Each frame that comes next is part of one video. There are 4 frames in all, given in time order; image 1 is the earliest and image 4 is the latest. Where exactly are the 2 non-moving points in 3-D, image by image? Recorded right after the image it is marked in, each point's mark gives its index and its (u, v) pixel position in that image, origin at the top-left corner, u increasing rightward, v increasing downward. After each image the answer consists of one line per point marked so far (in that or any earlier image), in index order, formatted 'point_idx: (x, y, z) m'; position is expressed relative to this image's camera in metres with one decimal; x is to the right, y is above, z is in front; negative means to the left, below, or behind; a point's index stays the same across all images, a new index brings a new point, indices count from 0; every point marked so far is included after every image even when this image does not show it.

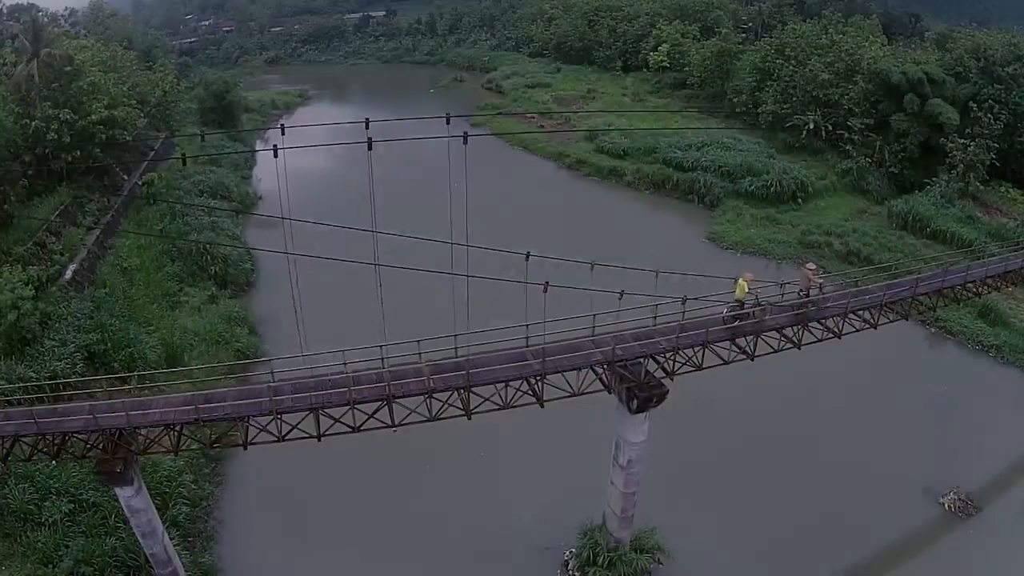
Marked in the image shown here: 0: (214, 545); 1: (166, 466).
0: (-7.1, -5.9, +18.5) m
1: (-8.7, -4.3, +19.4) m
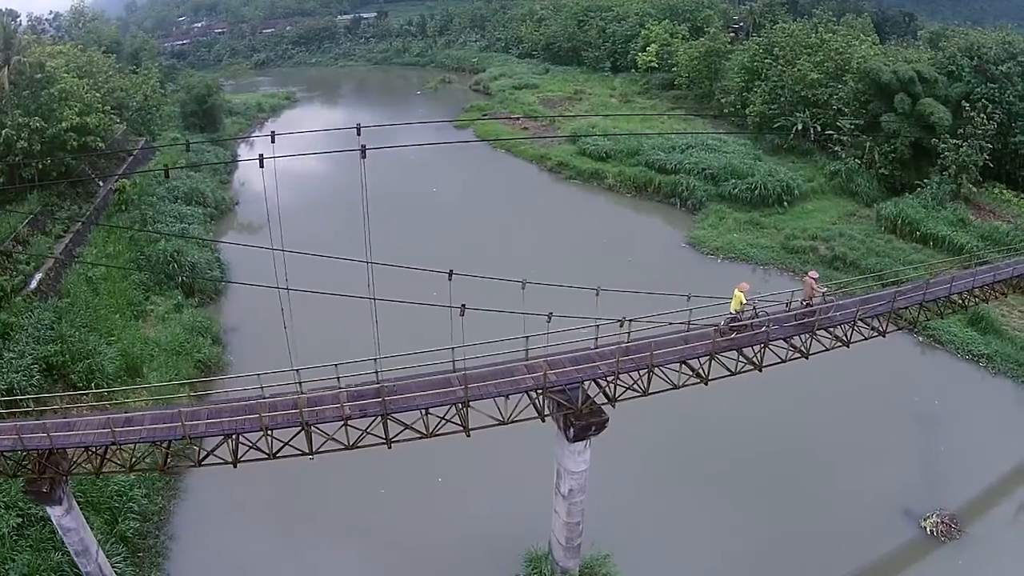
0: (-8.0, -6.2, +17.7) m
1: (-9.6, -4.6, +18.7) m
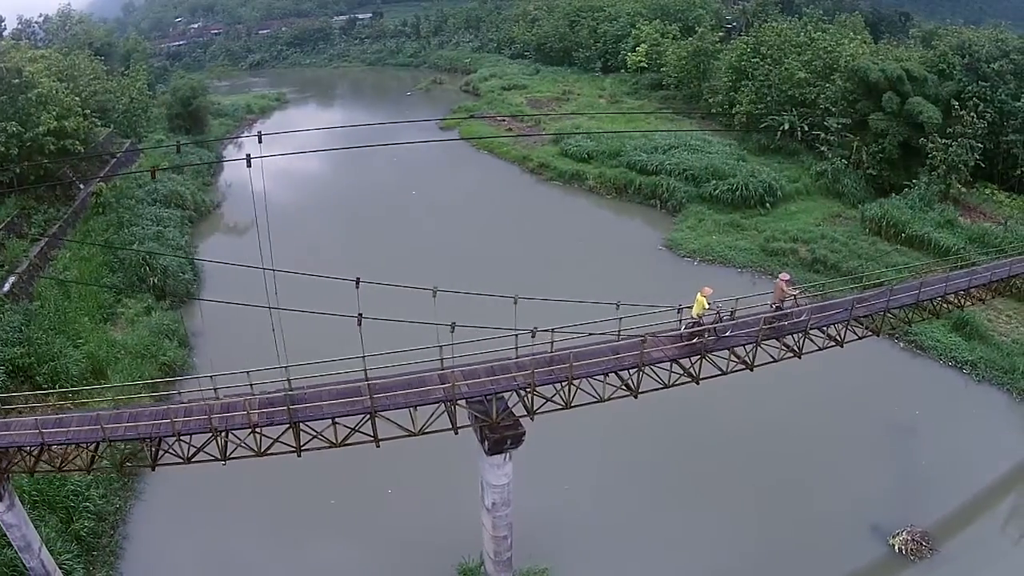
0: (-9.1, -6.3, +17.4) m
1: (-10.6, -4.7, +18.4) m
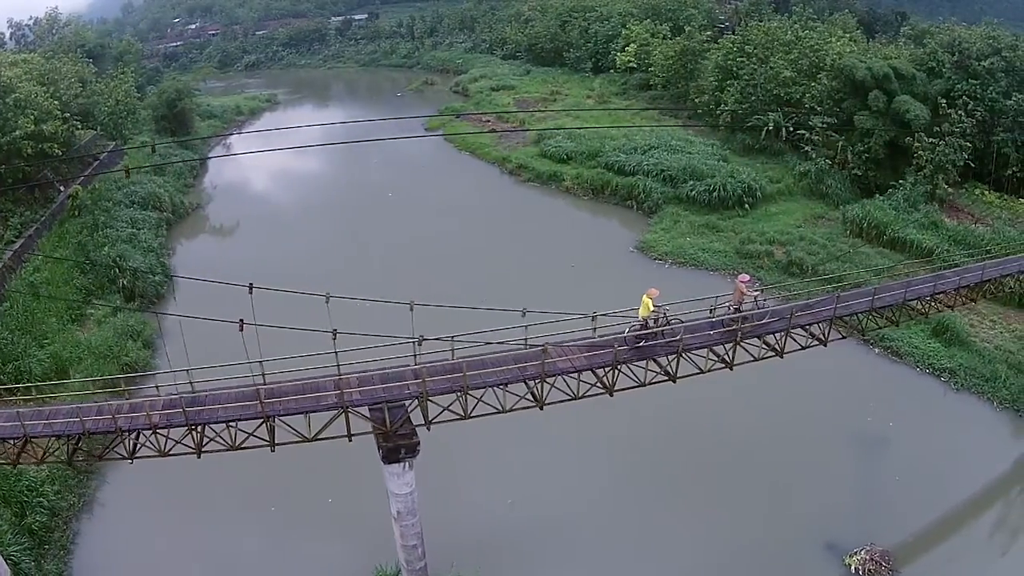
0: (-10.2, -6.4, +17.2) m
1: (-11.8, -4.8, +18.2) m
